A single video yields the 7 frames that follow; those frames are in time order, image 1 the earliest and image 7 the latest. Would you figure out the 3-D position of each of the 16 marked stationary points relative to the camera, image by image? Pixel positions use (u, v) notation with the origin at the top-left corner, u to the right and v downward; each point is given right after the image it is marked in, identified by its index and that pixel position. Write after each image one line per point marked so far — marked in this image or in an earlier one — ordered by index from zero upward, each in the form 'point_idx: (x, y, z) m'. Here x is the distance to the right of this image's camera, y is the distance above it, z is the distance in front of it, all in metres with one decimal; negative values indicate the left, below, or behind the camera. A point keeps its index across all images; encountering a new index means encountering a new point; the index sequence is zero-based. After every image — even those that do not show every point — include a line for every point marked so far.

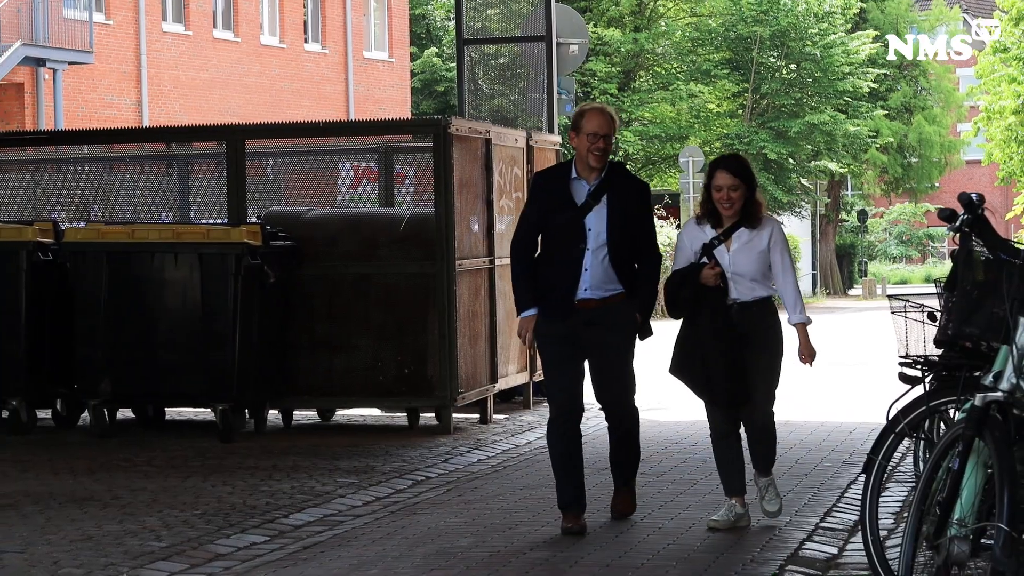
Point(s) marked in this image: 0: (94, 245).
0: (-2.2, +0.2, +9.3) m
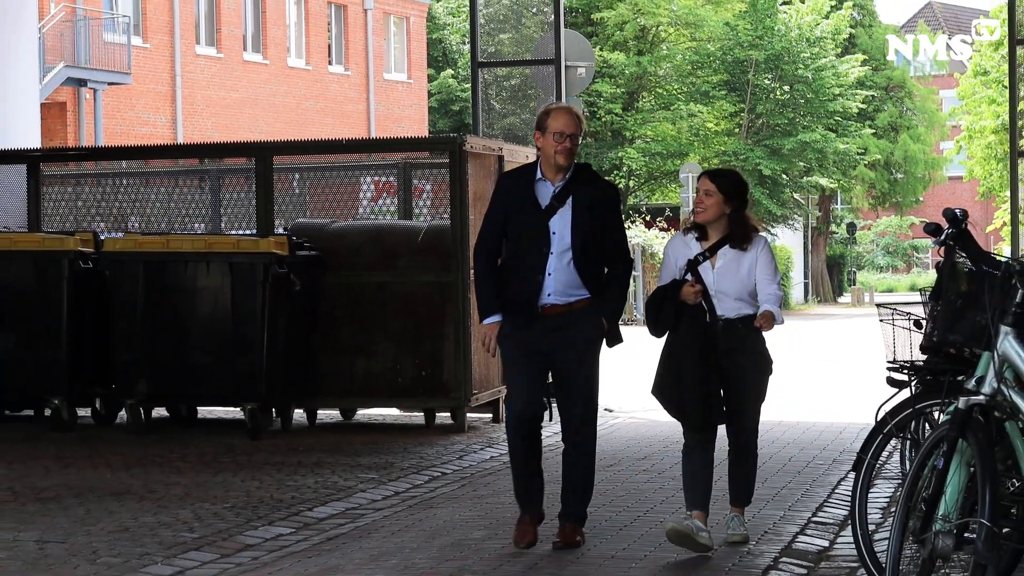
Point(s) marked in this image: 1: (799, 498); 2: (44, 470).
0: (-2.1, +0.2, +9.9) m
1: (+1.4, -1.0, +8.8) m
2: (-2.5, -1.0, +9.6) m
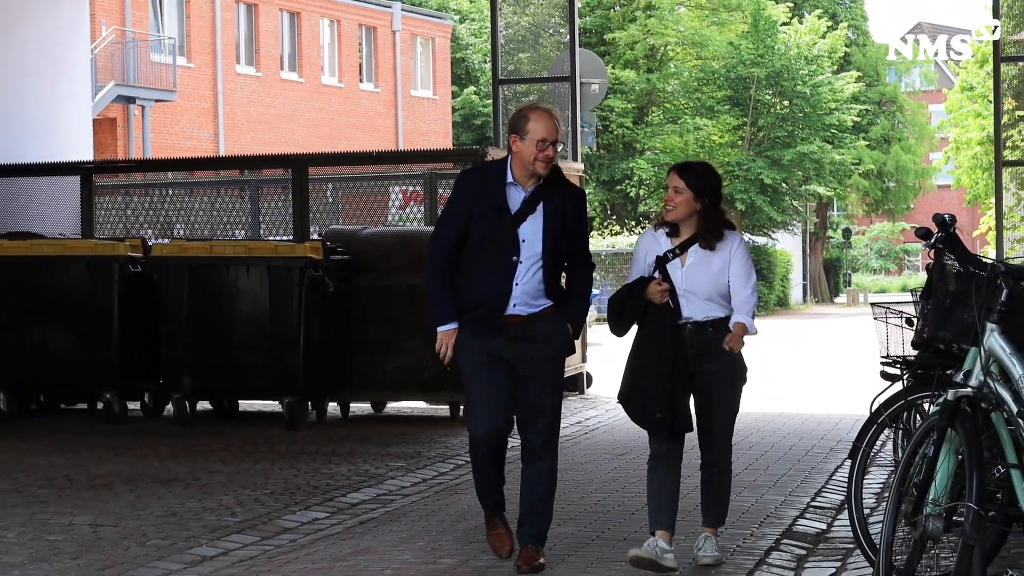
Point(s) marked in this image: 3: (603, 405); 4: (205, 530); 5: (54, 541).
0: (-2.0, +0.2, +10.6) m
1: (+1.5, -1.0, +9.5) m
2: (-2.4, -1.0, +10.3) m
3: (+0.6, -0.8, +12.6) m
4: (-1.5, -1.2, +8.8) m
5: (-2.2, -1.2, +8.5) m
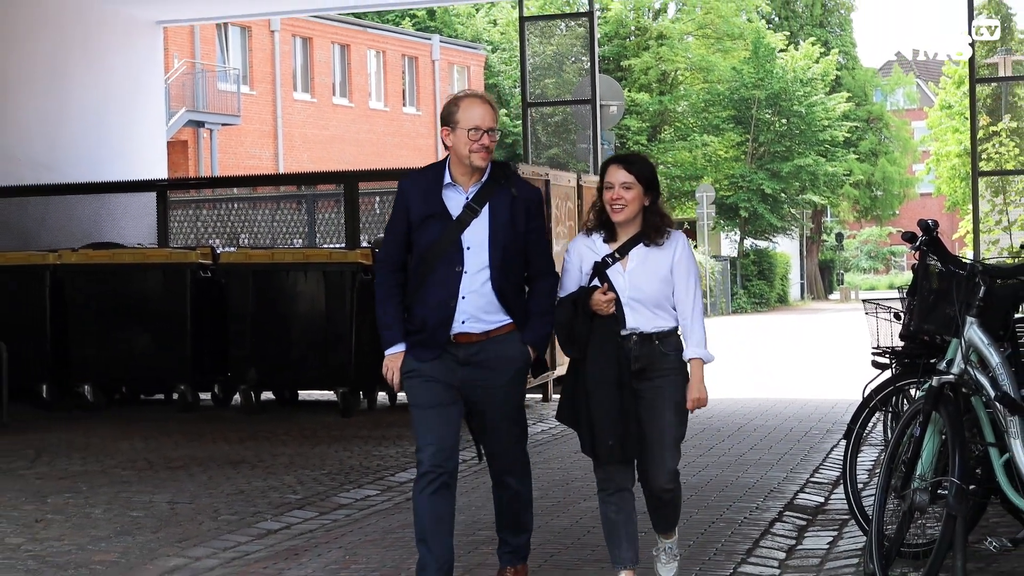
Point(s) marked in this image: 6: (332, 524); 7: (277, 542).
0: (-1.8, +0.1, +11.9) m
1: (+1.7, -1.0, +10.7) m
2: (-2.2, -1.0, +11.6) m
3: (+0.9, -0.8, +13.8) m
4: (-1.4, -1.2, +10.0) m
5: (-2.1, -1.3, +9.8) m
6: (-1.0, -1.3, +9.5) m
7: (-1.2, -1.3, +9.0) m
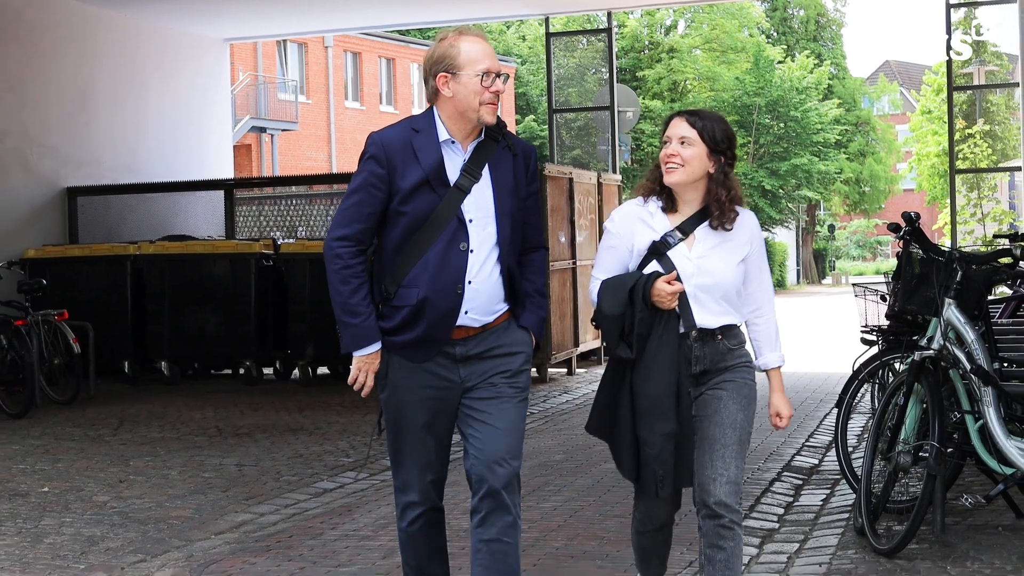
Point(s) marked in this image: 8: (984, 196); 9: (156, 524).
0: (-1.6, +0.2, +13.3) m
1: (+1.9, -0.9, +12.1) m
2: (-2.0, -0.9, +13.1) m
3: (+1.1, -0.7, +15.2) m
4: (-1.2, -1.2, +11.5) m
5: (-1.9, -1.2, +11.2) m
6: (-0.8, -1.2, +10.9) m
7: (-1.0, -1.2, +10.5) m
8: (+4.1, +0.8, +15.6) m
9: (-2.0, -1.3, +9.7) m
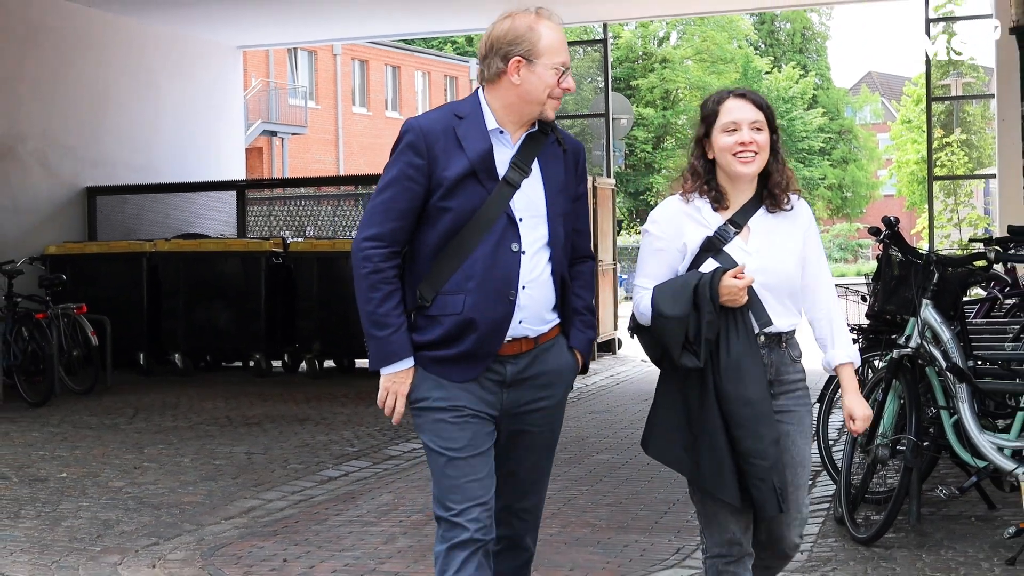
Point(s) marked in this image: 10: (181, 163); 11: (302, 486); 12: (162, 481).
0: (-1.6, +0.3, +13.9) m
1: (+1.9, -0.9, +12.7) m
2: (-2.0, -0.9, +13.7) m
3: (+1.1, -0.7, +15.9) m
4: (-1.2, -1.1, +12.1) m
5: (-1.9, -1.2, +11.8) m
6: (-0.8, -1.2, +11.6) m
7: (-1.1, -1.2, +11.1) m
8: (+4.1, +0.8, +16.2) m
9: (-2.0, -1.3, +10.4) m
10: (-3.2, +1.2, +17.6) m
11: (-1.3, -1.2, +11.1) m
12: (-2.2, -1.2, +11.3) m
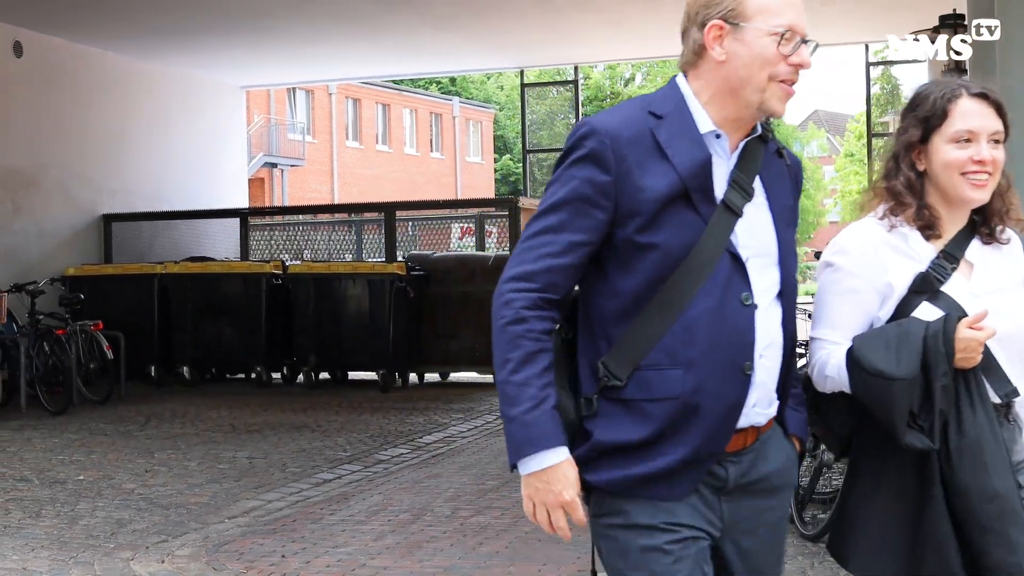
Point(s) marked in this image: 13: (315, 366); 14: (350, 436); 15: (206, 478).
0: (-1.8, +0.1, +15.2) m
1: (+1.7, -1.1, +14.0) m
2: (-2.2, -1.0, +15.0) m
3: (+0.9, -0.8, +17.1) m
4: (-1.4, -1.3, +13.4) m
5: (-2.1, -1.3, +13.1) m
6: (-1.0, -1.3, +12.8) m
7: (-1.2, -1.4, +12.4) m
8: (+3.9, +0.6, +17.5) m
9: (-2.1, -1.4, +11.6) m
10: (-3.4, +1.0, +18.9) m
11: (-1.5, -1.4, +12.4) m
12: (-2.4, -1.3, +12.6) m
13: (-1.7, -0.7, +15.2) m
14: (-1.3, -1.2, +14.2) m
15: (-2.1, -1.3, +12.8) m
